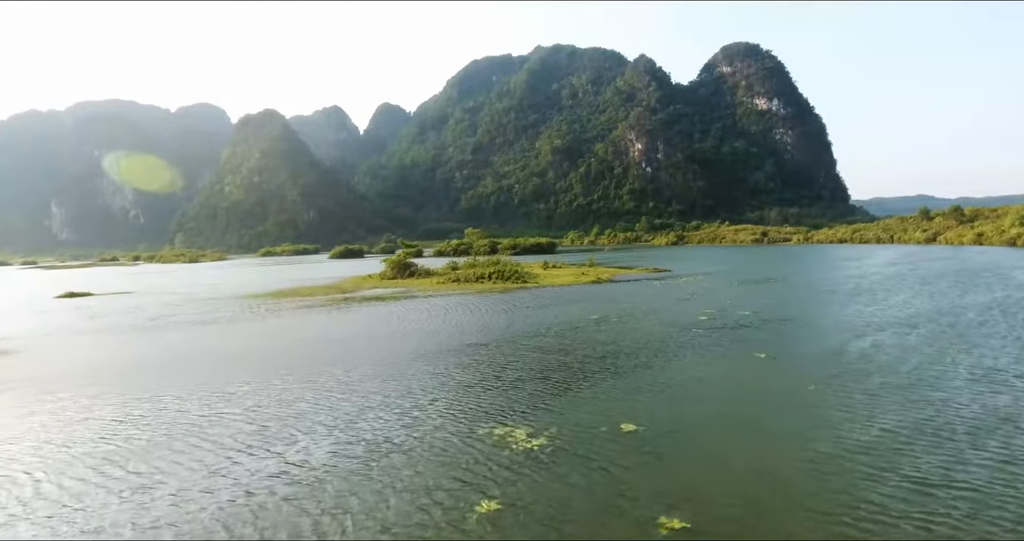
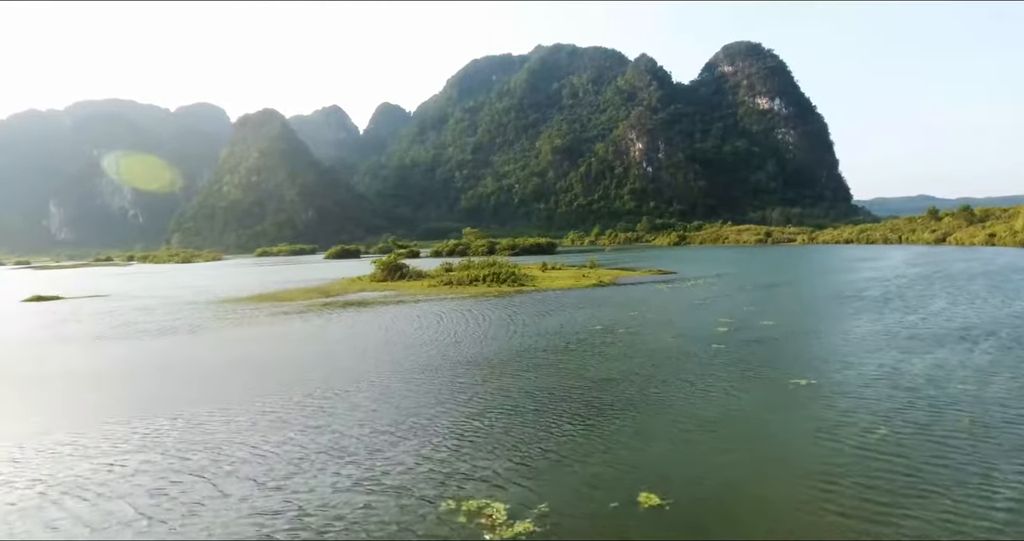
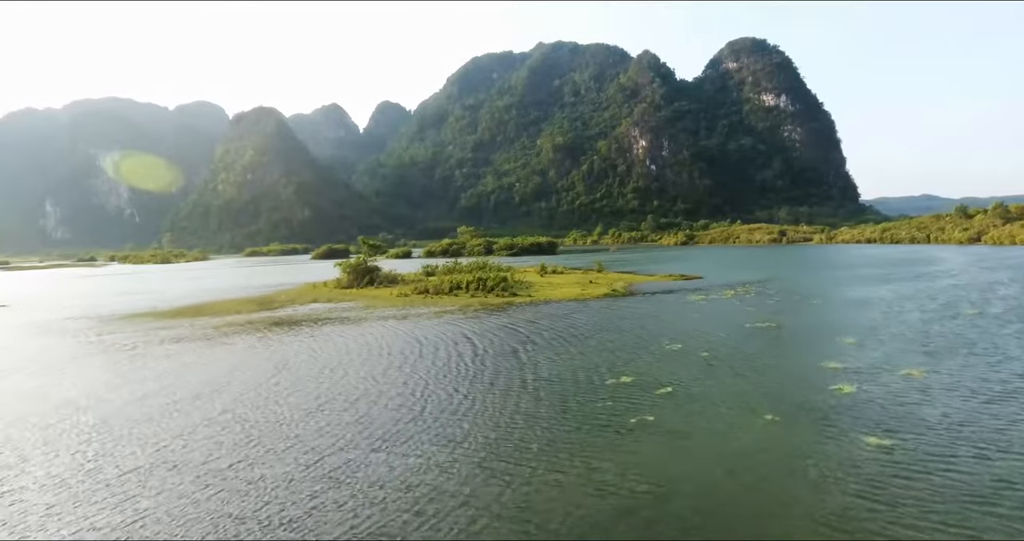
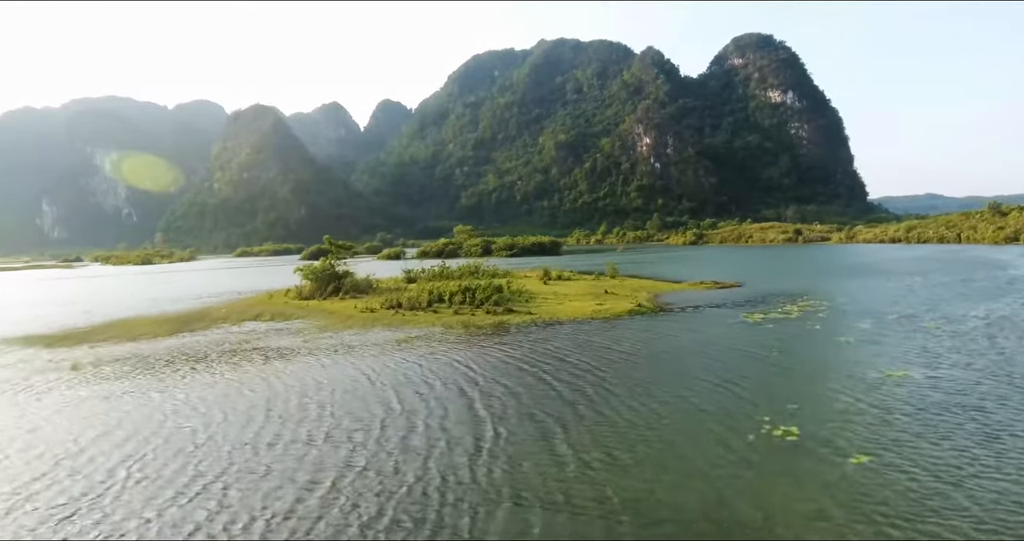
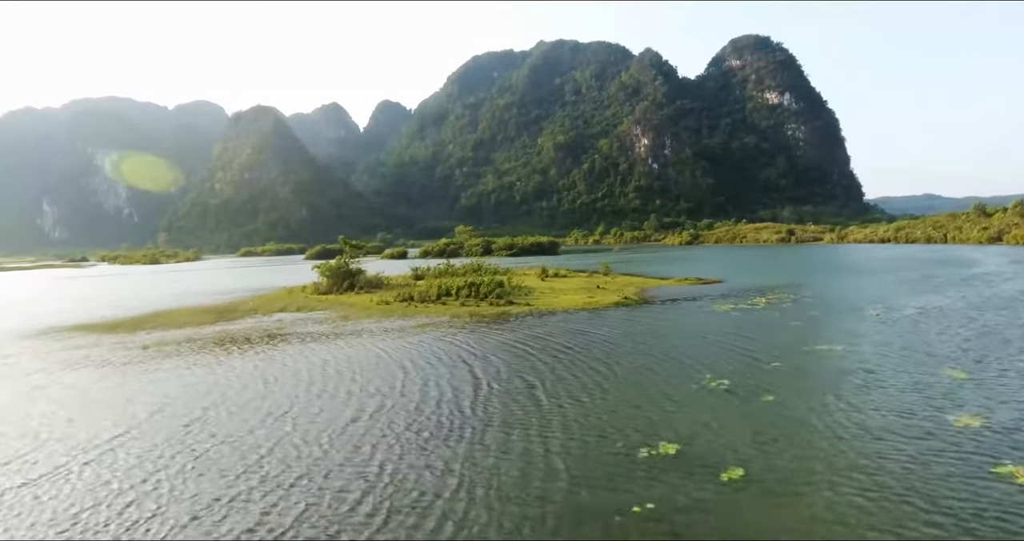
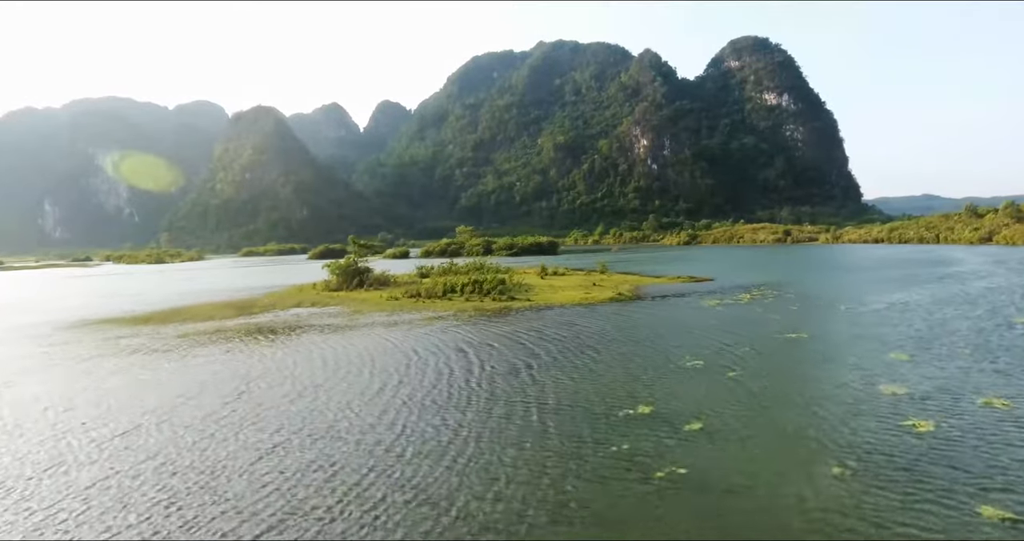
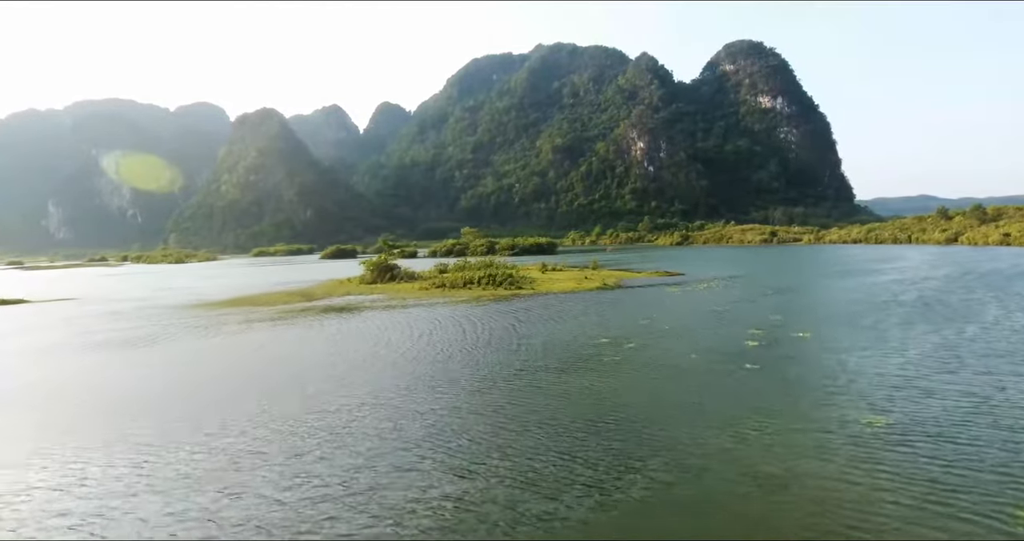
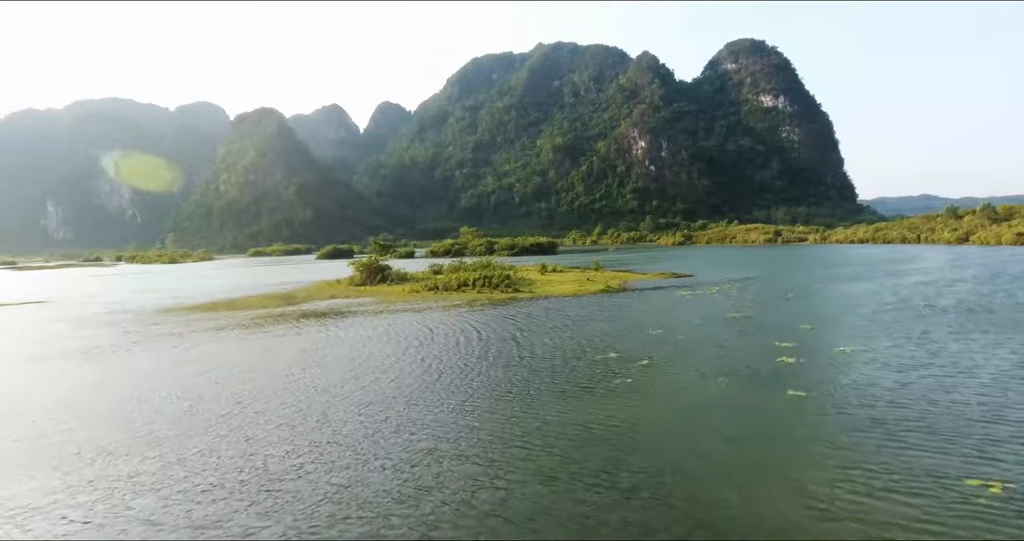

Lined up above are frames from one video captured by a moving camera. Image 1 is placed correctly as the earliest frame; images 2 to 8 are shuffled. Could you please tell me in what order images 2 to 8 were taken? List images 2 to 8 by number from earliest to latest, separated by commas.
2, 7, 8, 3, 6, 5, 4
